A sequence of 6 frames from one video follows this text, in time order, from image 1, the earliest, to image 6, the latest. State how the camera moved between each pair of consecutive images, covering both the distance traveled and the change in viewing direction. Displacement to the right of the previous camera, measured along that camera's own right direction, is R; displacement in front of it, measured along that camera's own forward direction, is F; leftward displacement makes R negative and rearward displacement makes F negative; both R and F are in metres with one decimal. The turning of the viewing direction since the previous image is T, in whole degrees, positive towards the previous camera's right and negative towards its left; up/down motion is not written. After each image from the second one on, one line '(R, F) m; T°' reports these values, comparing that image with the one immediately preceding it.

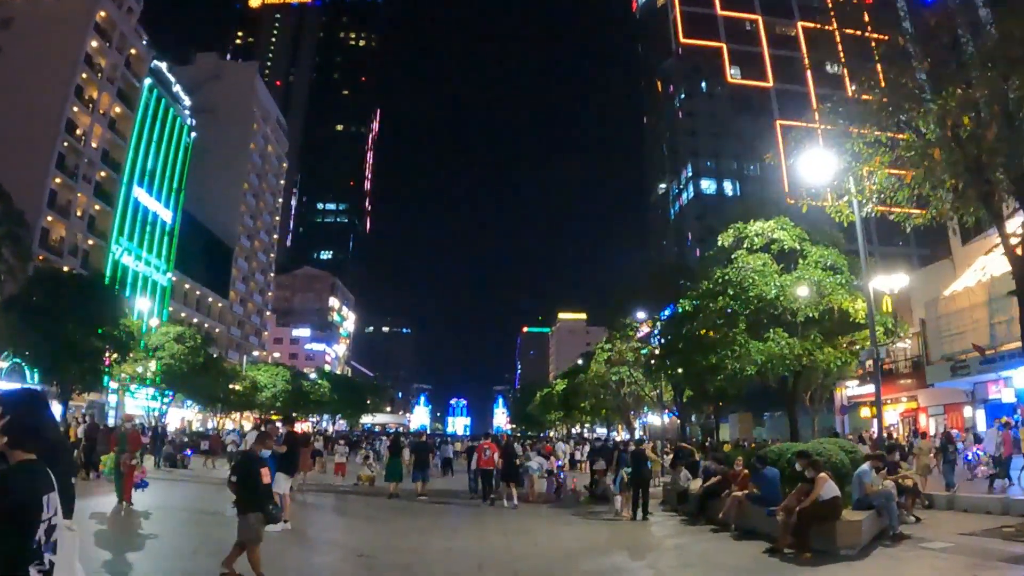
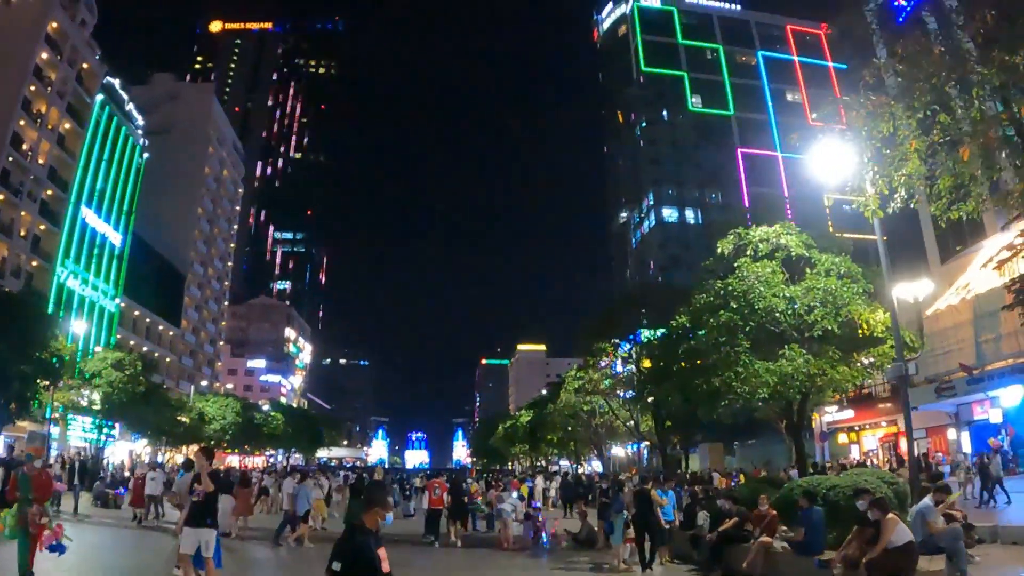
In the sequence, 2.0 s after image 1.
(-0.3, +1.9) m; +3°
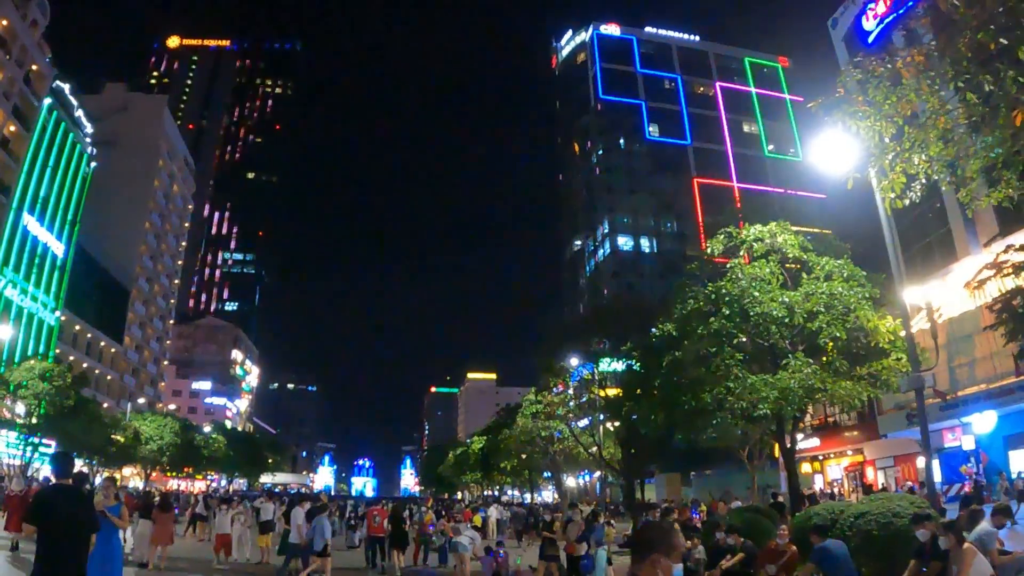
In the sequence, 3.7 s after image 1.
(-0.3, +1.4) m; +3°
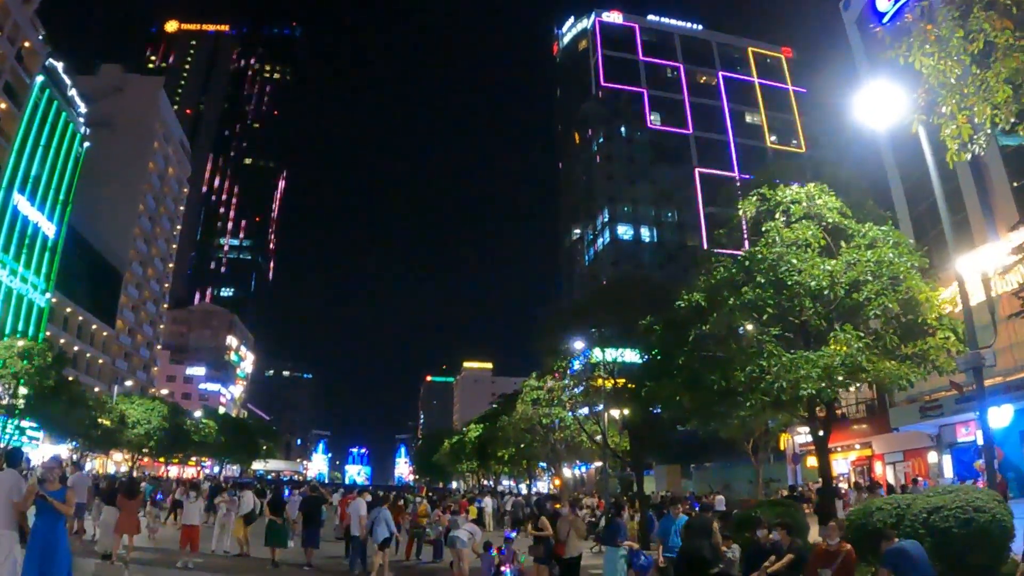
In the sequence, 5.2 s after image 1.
(-0.1, +1.2) m; 0°
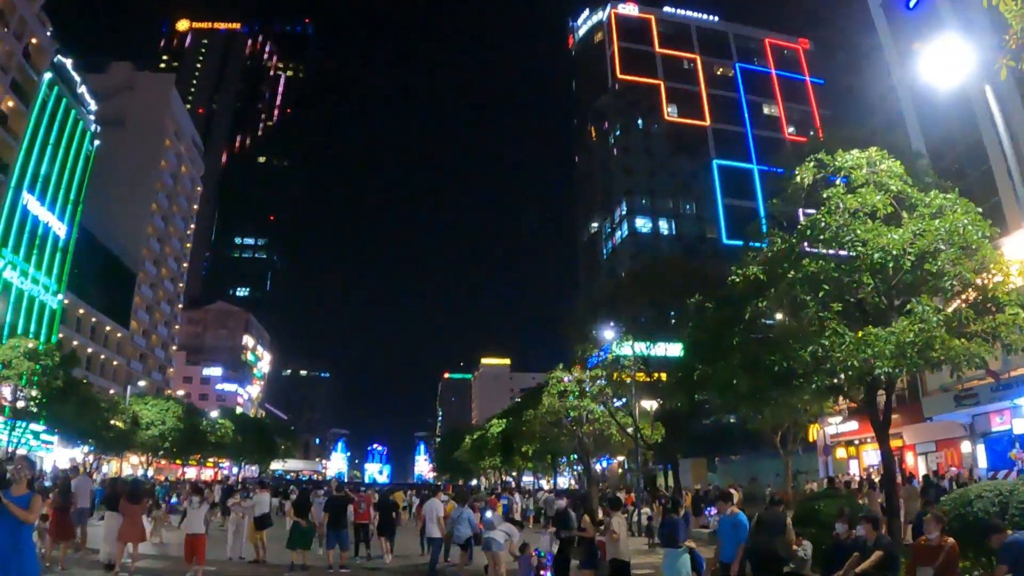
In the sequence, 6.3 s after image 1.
(-0.2, +1.0) m; -1°
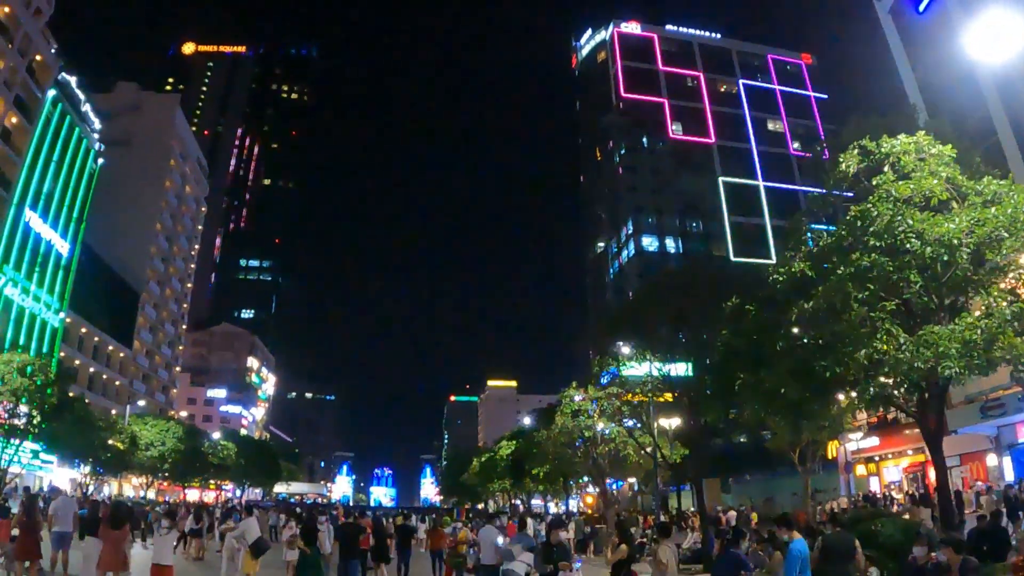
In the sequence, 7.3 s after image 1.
(-0.2, +1.1) m; 0°
